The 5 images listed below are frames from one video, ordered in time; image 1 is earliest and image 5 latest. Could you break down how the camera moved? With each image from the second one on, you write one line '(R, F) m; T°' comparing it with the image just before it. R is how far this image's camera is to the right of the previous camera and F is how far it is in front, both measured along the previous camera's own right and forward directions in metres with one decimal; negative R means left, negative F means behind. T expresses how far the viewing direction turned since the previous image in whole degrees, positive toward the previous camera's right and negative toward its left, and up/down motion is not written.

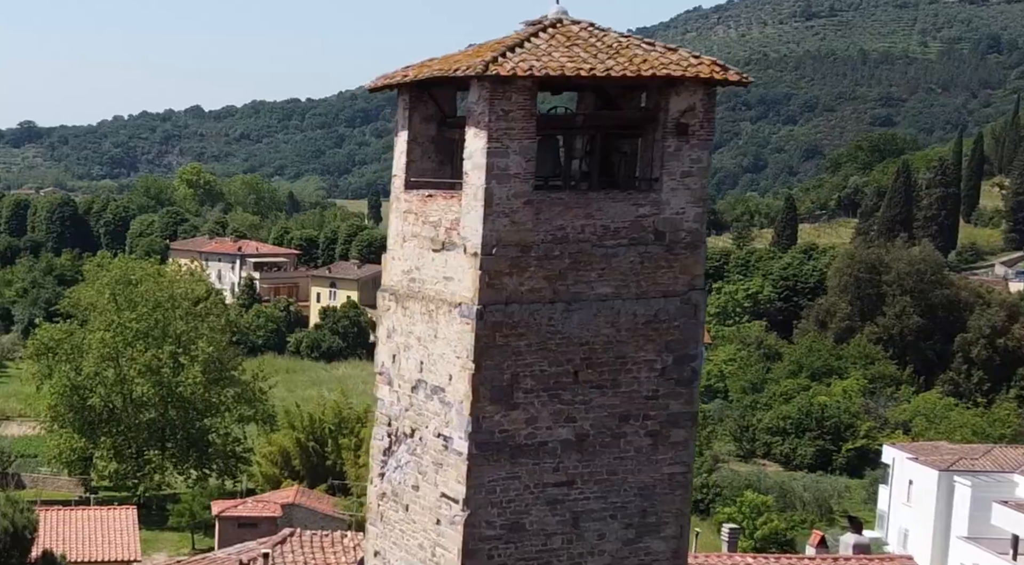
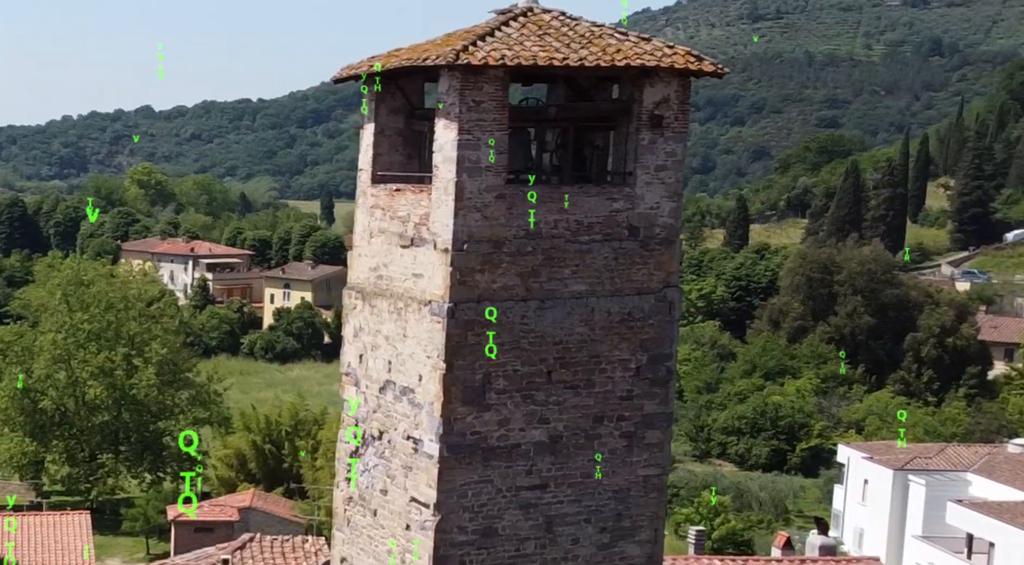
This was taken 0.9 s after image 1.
(-0.1, +0.5) m; +1°
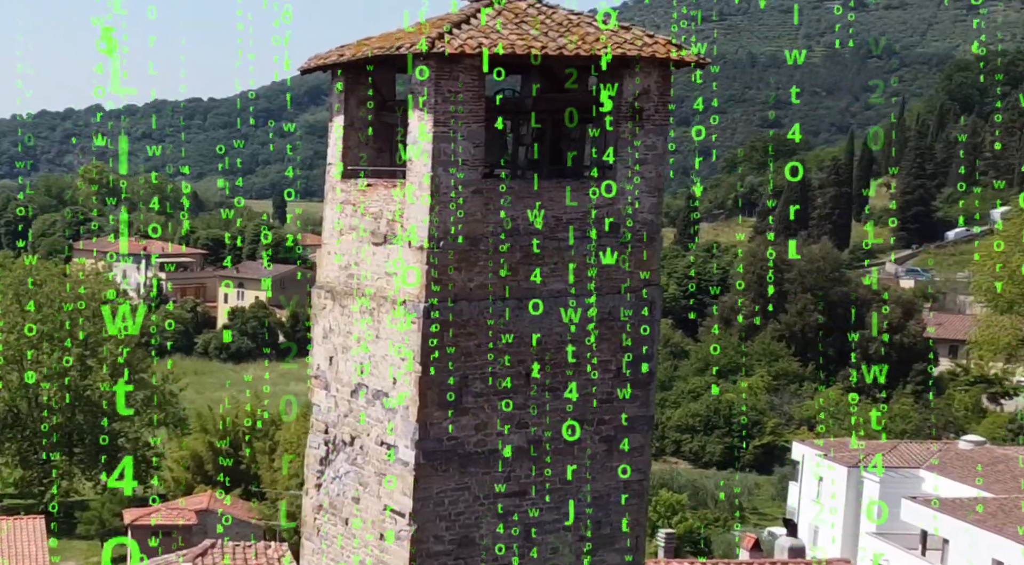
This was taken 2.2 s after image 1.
(-0.2, +0.6) m; +2°
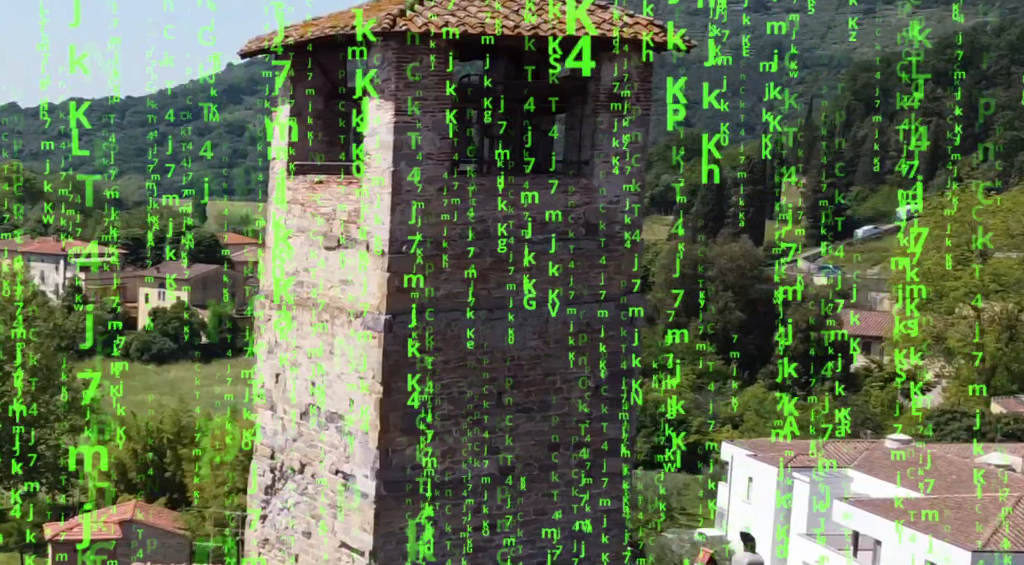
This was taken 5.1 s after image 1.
(+1.3, +1.8) m; -5°
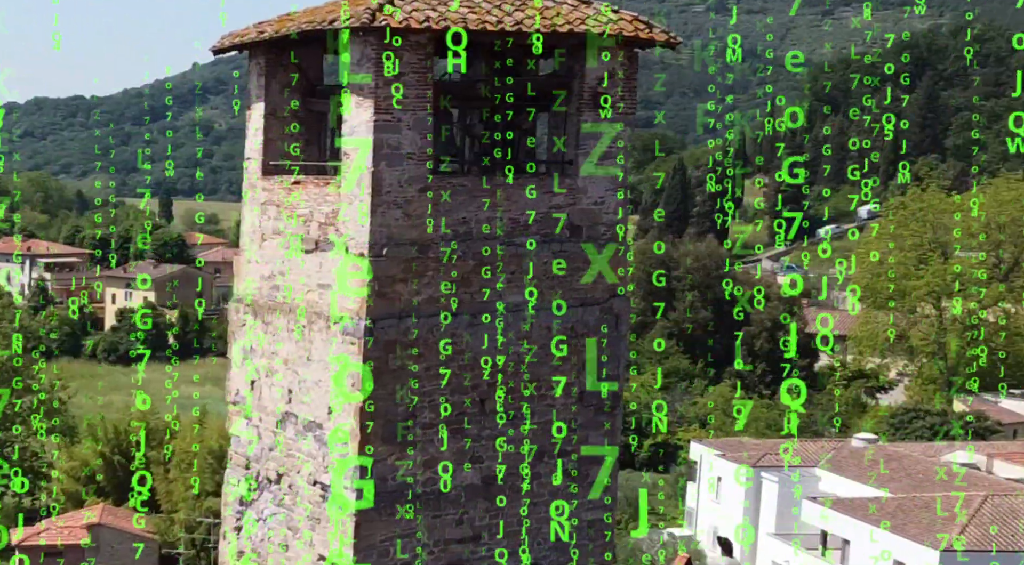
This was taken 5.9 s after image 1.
(-0.2, +0.4) m; +2°
